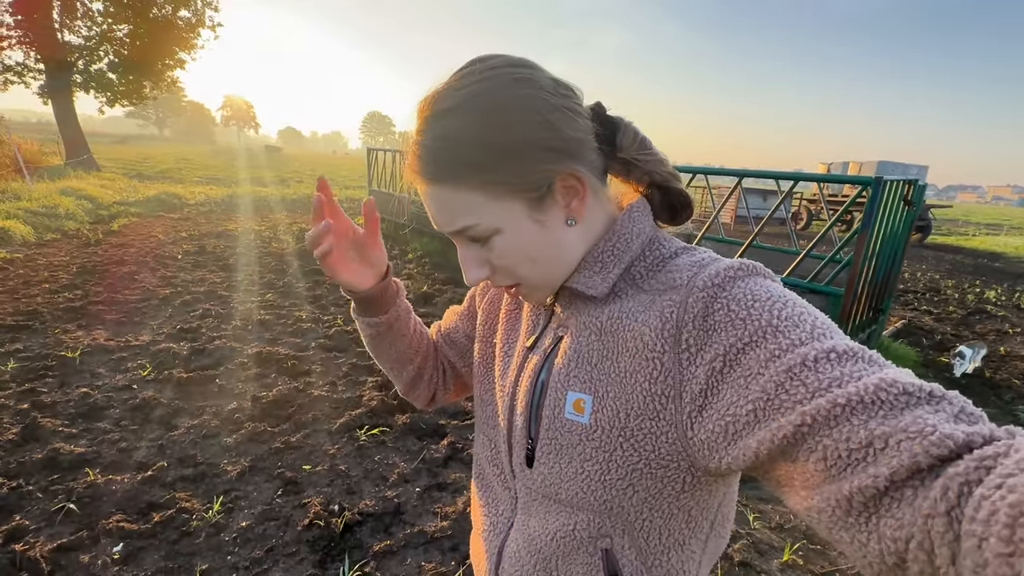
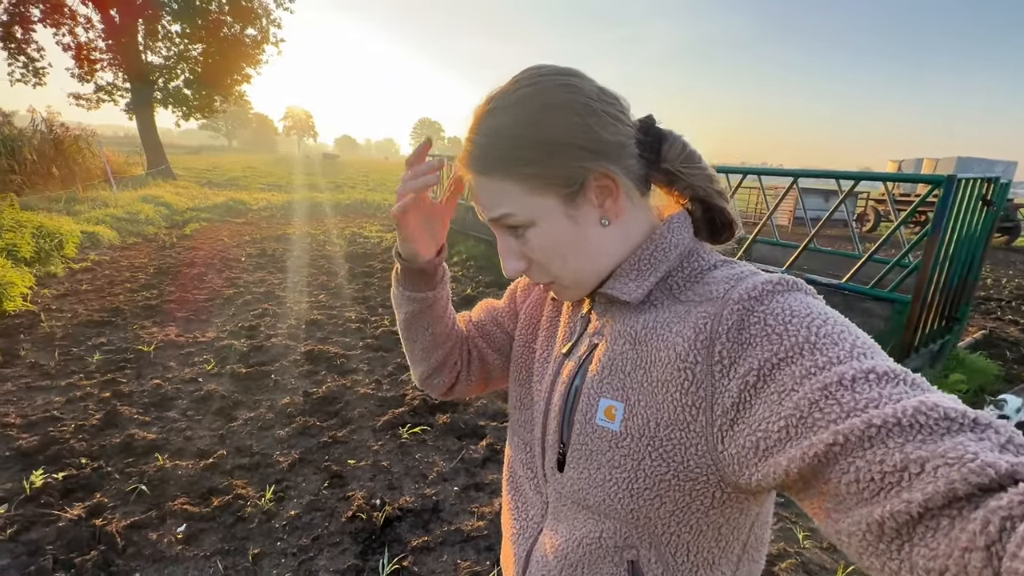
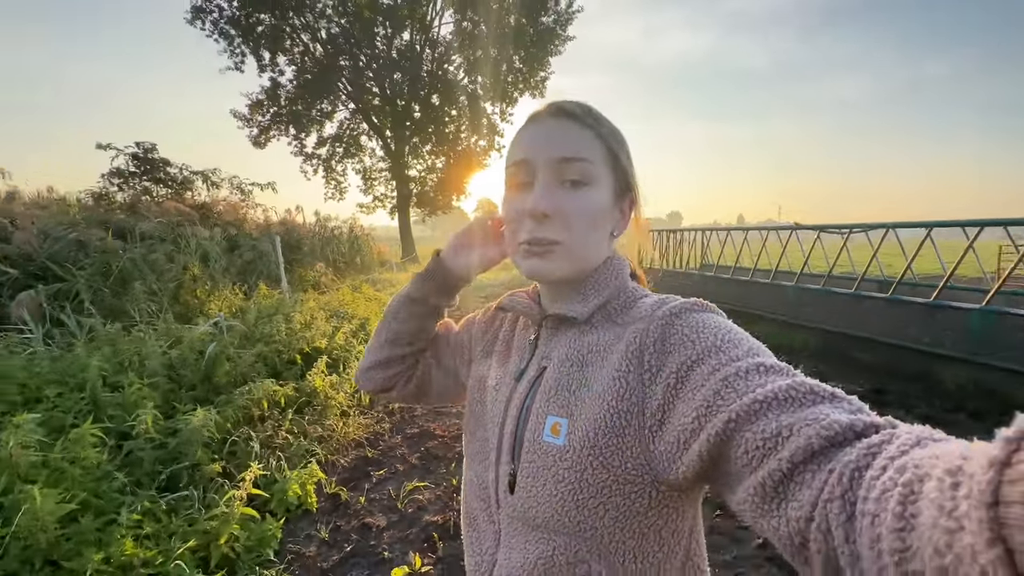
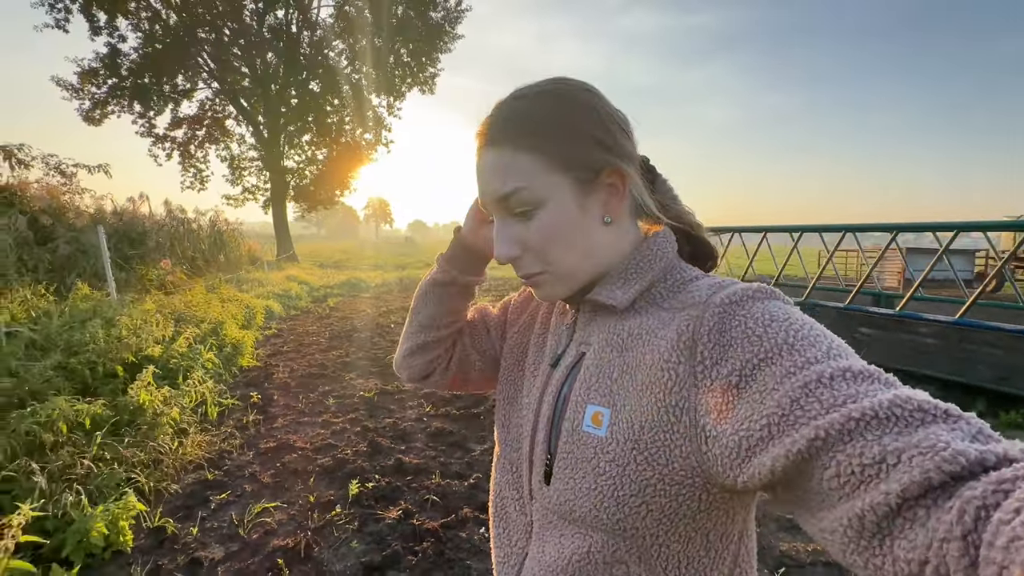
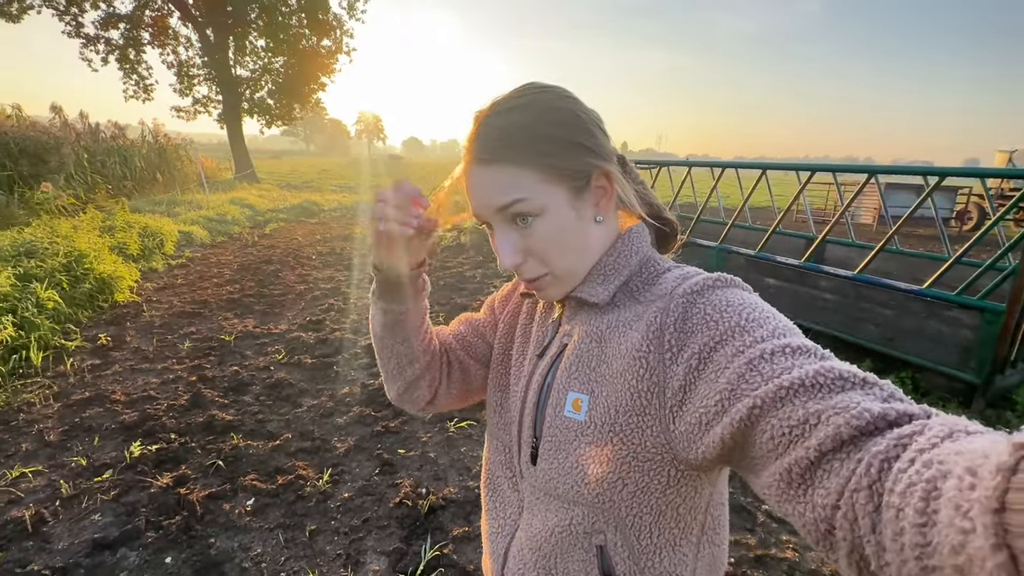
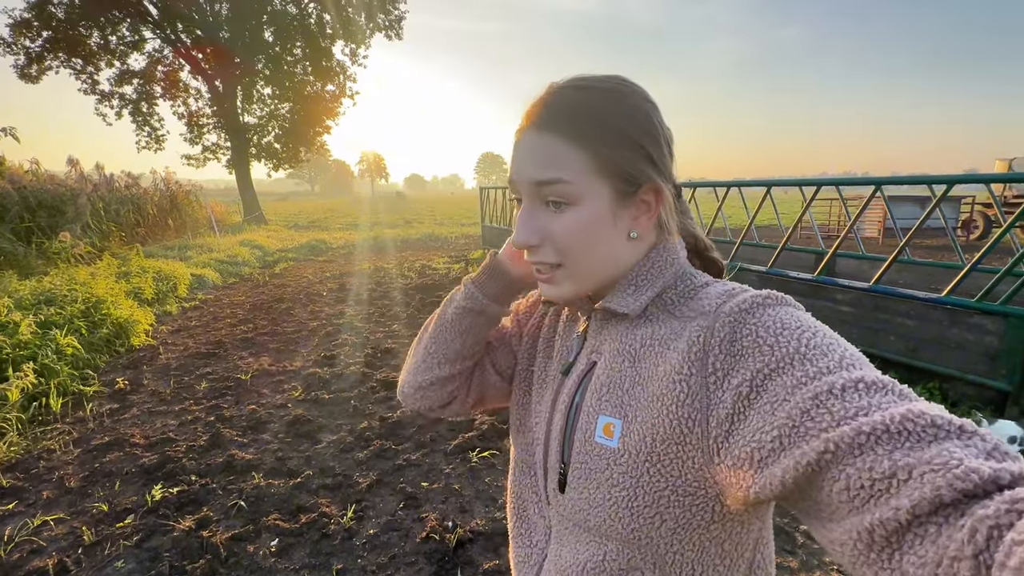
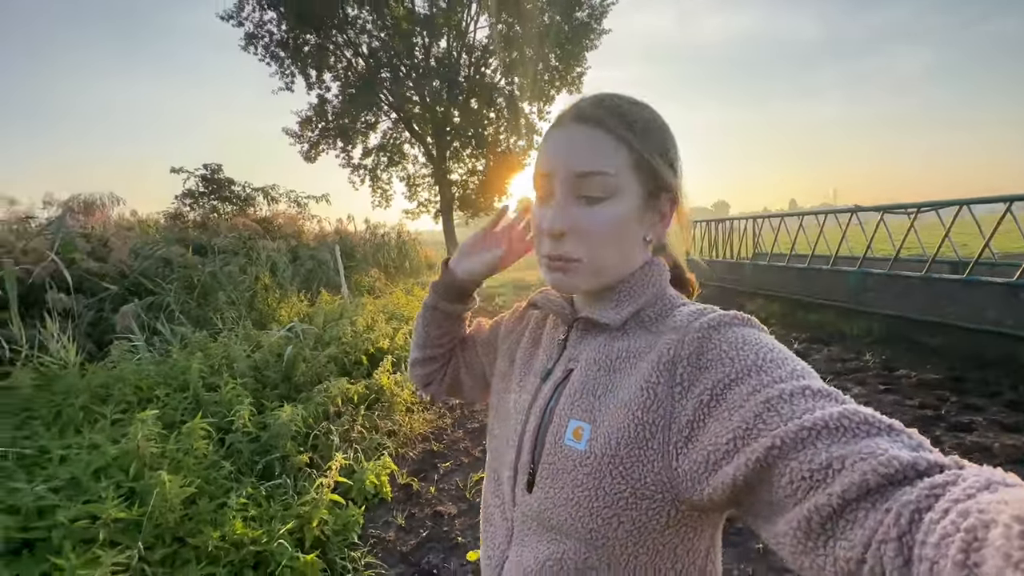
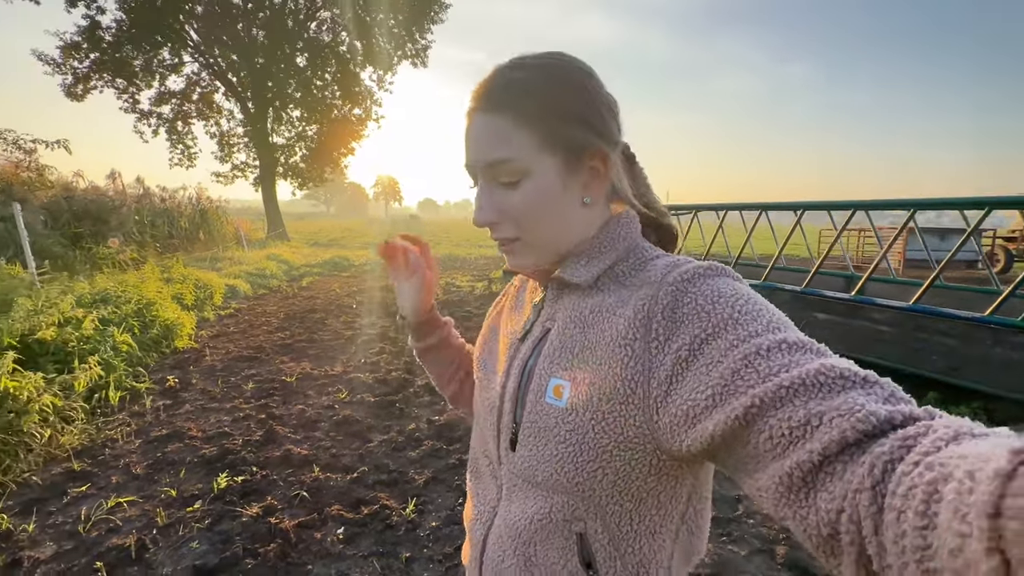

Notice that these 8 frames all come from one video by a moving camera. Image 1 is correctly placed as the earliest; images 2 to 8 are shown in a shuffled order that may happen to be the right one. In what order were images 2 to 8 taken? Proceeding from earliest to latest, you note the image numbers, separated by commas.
2, 5, 6, 8, 4, 3, 7
